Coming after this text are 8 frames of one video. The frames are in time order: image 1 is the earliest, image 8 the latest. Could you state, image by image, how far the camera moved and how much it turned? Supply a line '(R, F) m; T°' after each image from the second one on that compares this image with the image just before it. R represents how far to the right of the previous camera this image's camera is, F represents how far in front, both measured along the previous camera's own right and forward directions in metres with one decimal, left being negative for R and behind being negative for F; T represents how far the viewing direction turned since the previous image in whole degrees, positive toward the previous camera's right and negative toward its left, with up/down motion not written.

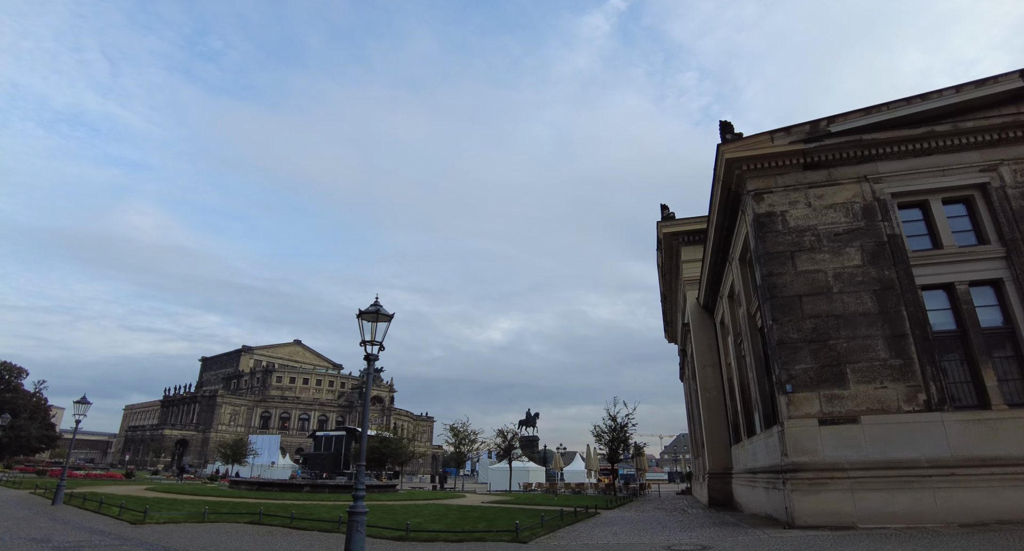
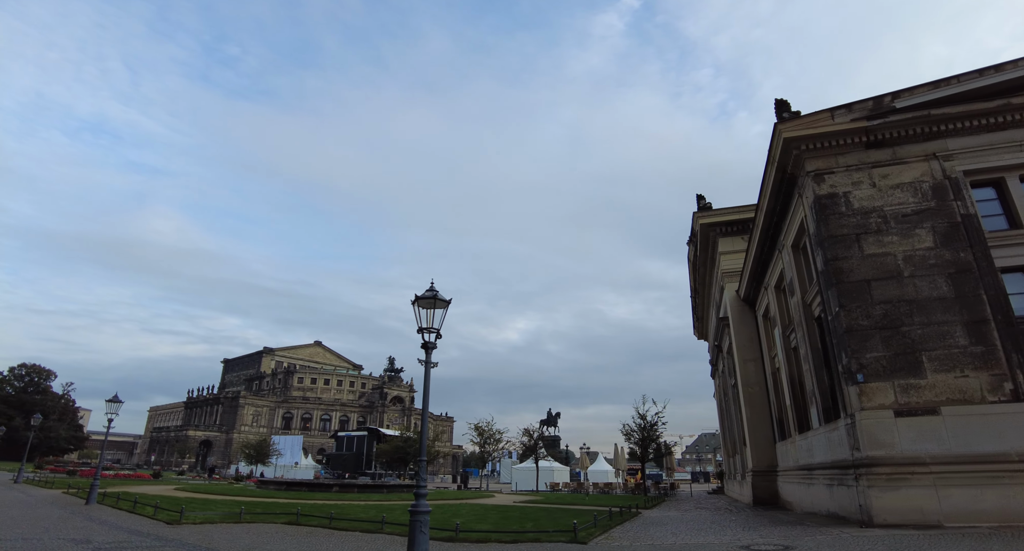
(-0.6, +0.5) m; -2°
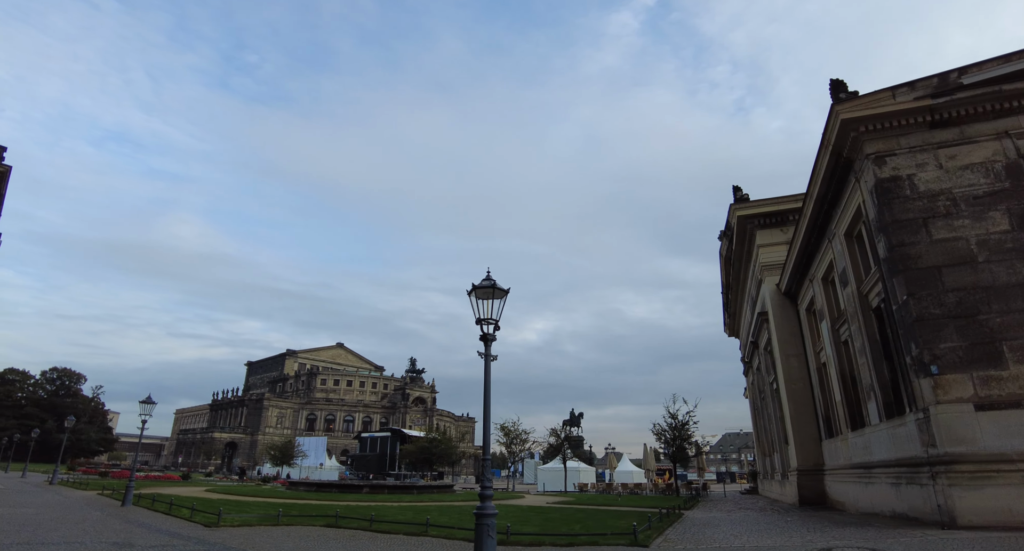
(-0.5, +0.4) m; -2°
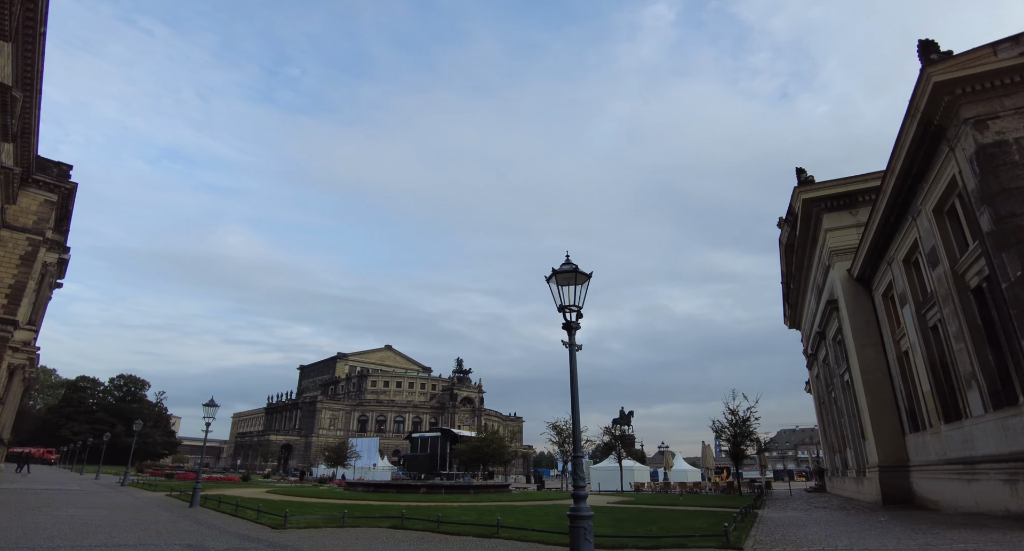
(-0.5, +0.5) m; -4°
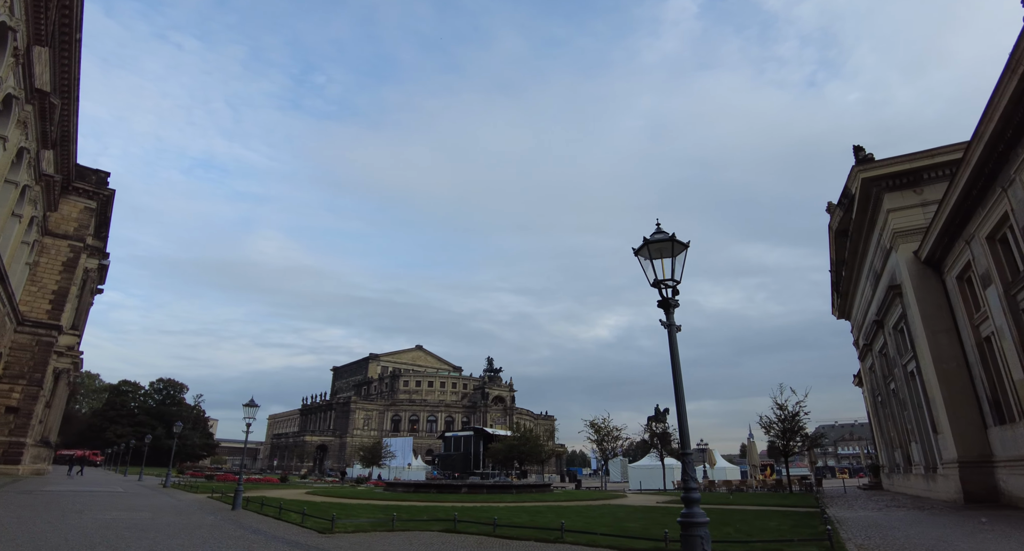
(-0.6, +0.8) m; -3°
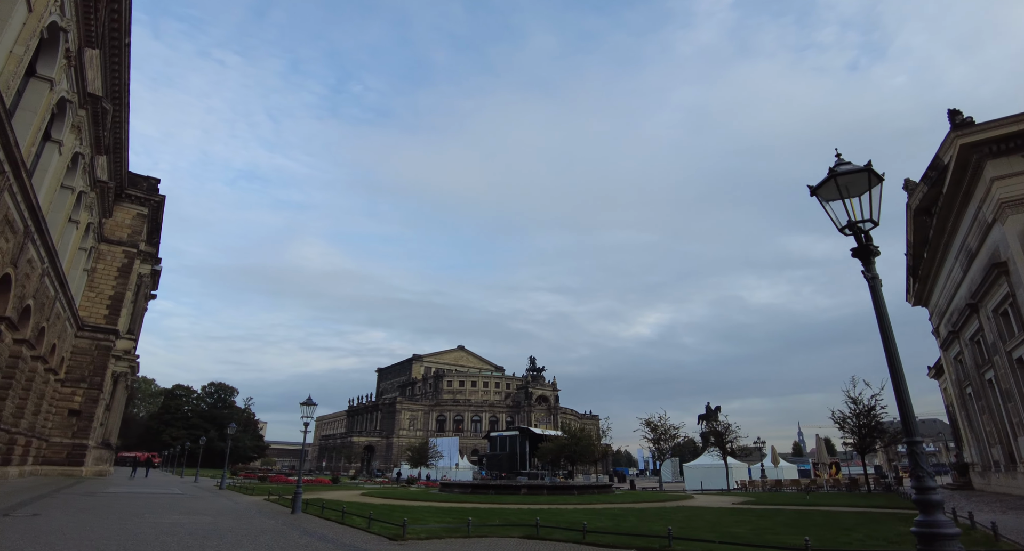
(-0.8, +1.1) m; -4°
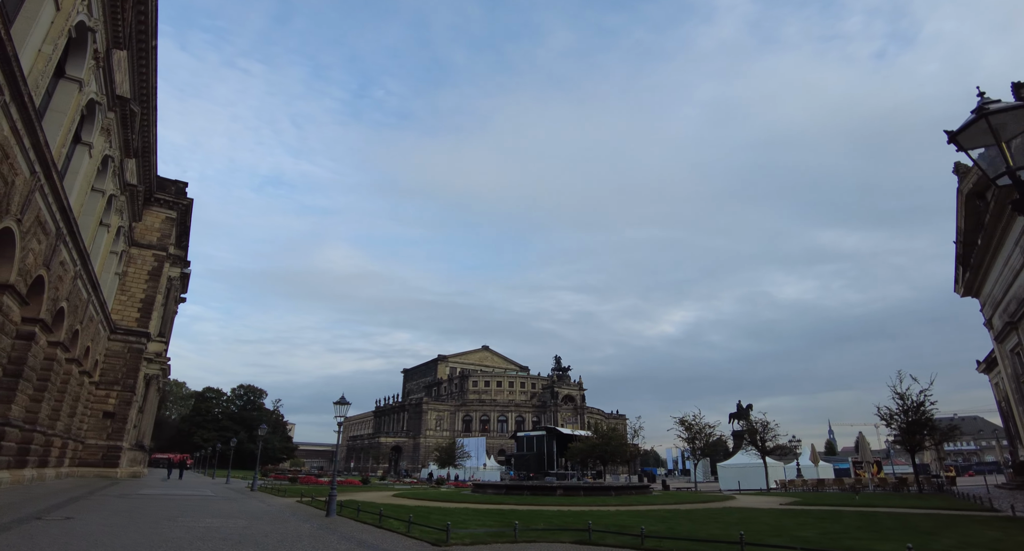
(-0.4, +0.7) m; -2°
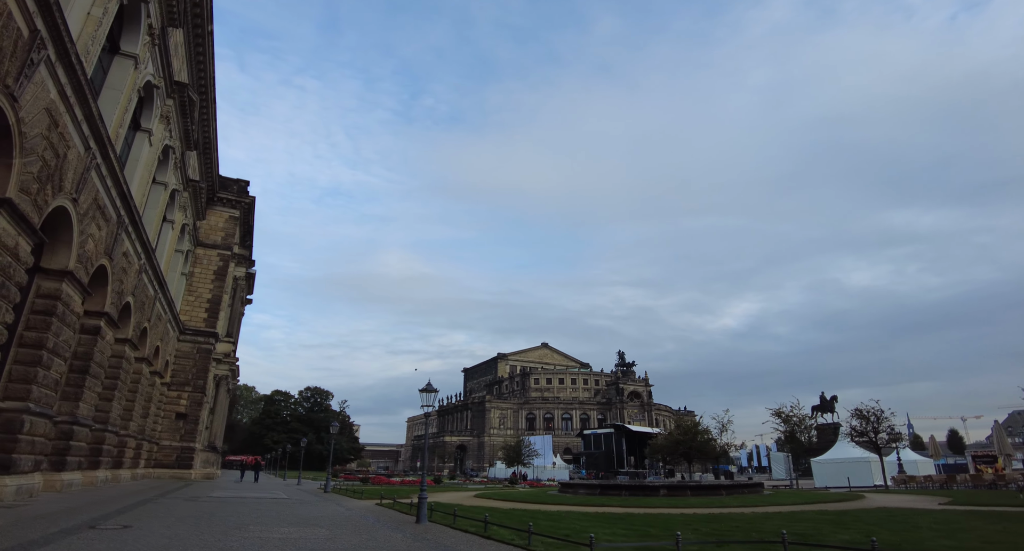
(-1.4, +2.6) m; -5°
